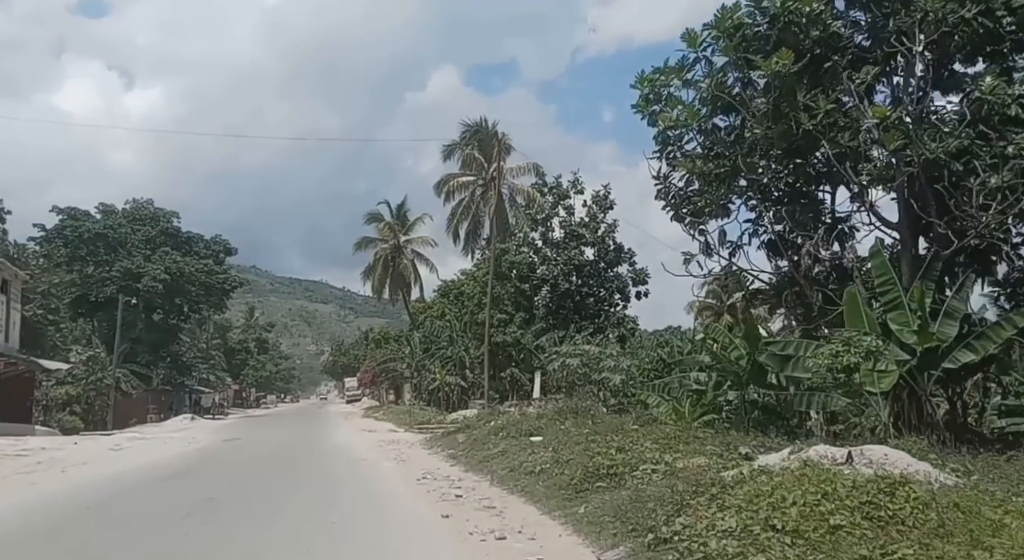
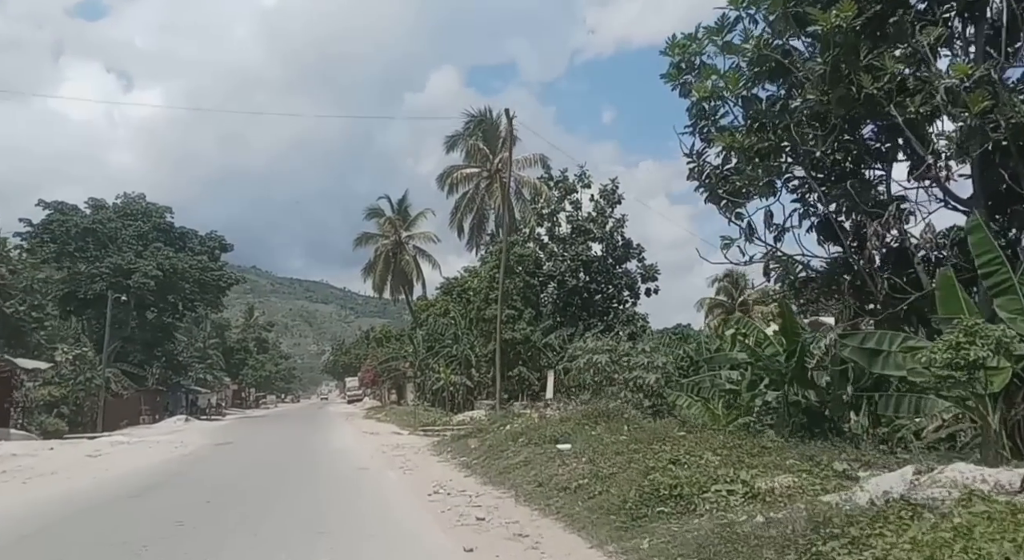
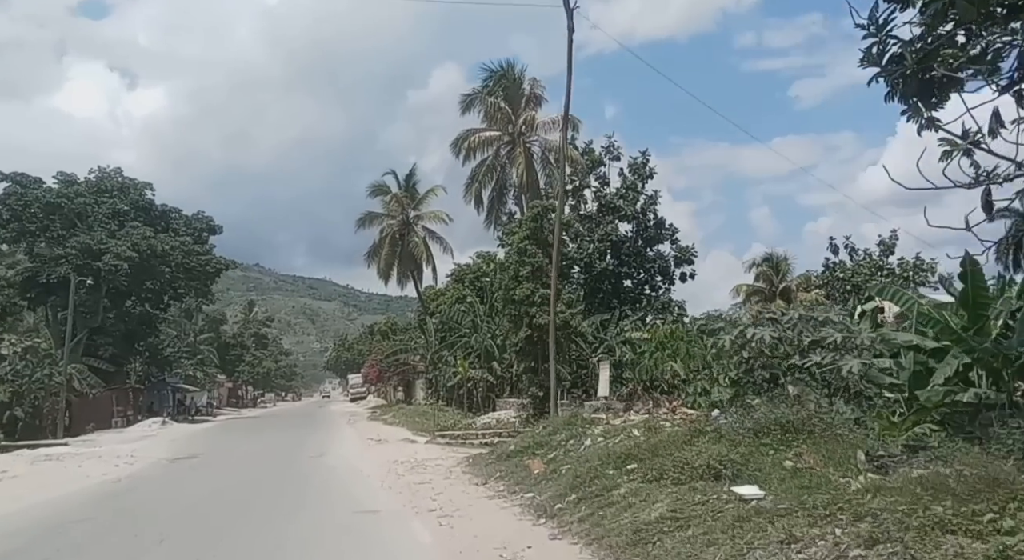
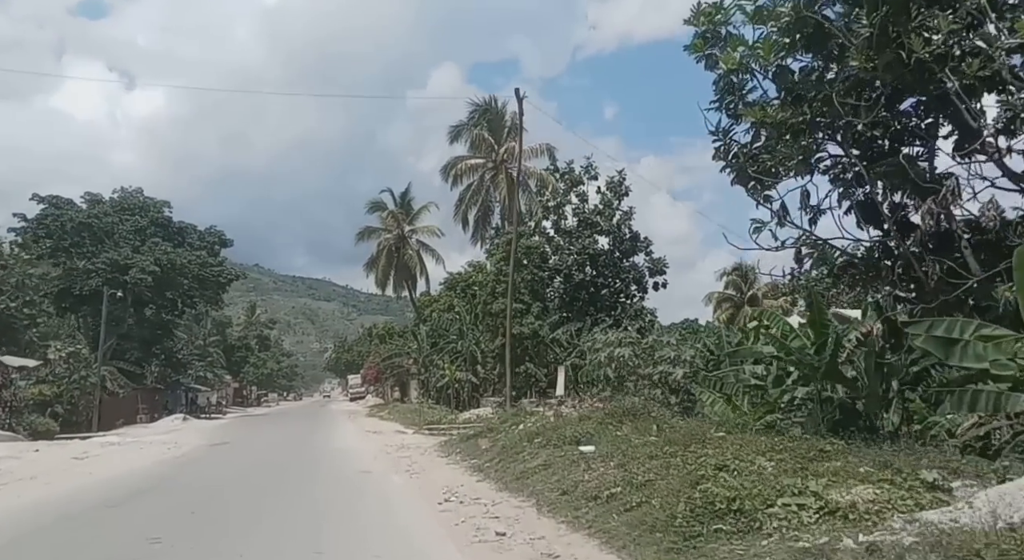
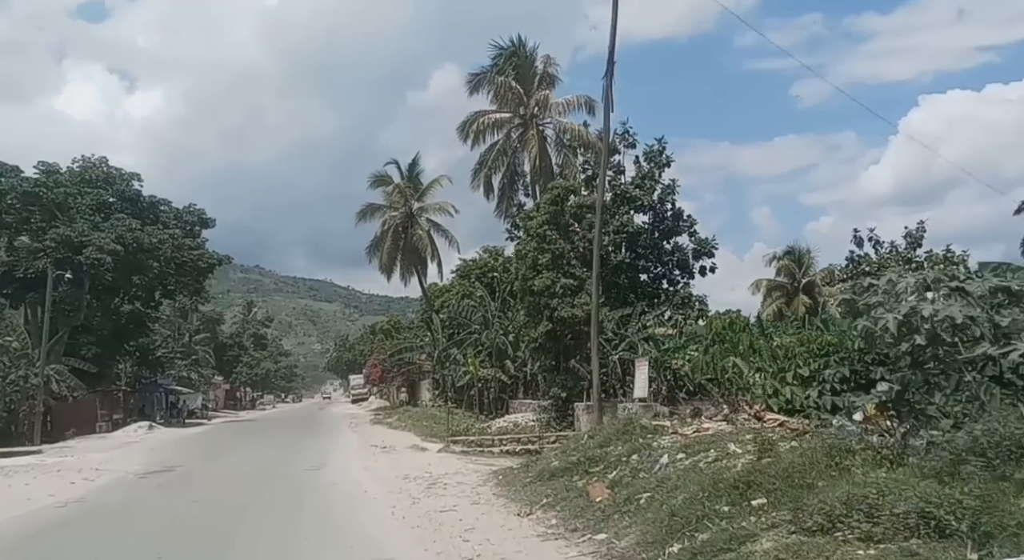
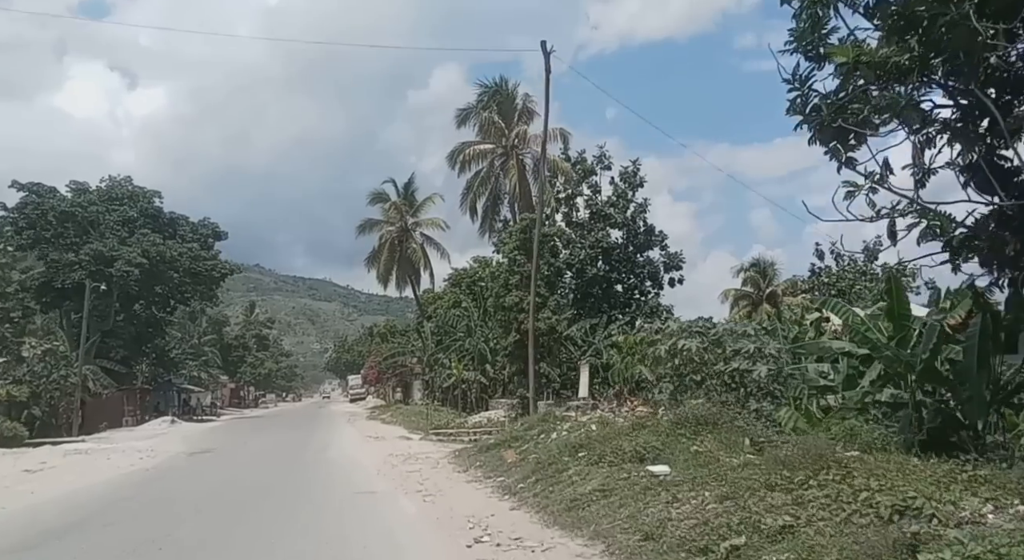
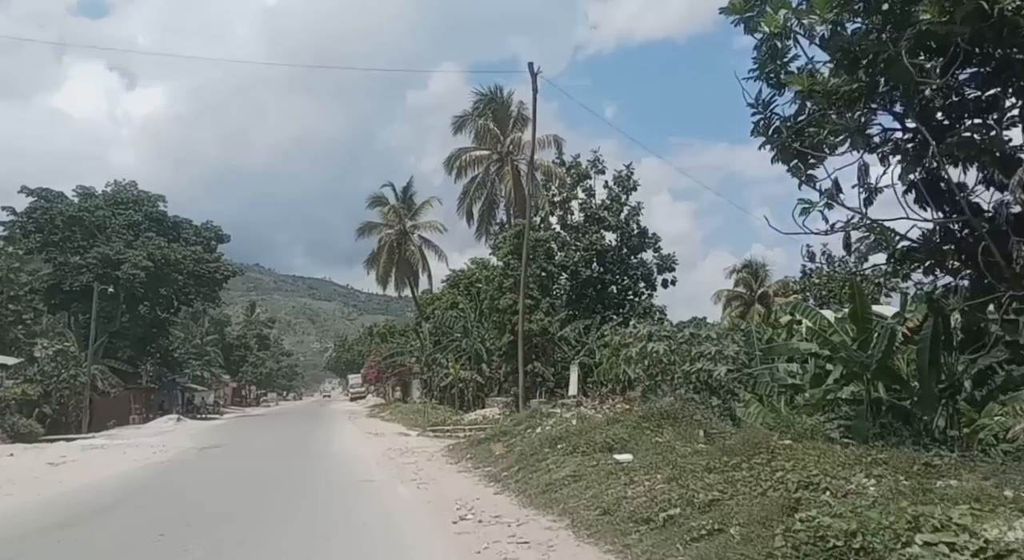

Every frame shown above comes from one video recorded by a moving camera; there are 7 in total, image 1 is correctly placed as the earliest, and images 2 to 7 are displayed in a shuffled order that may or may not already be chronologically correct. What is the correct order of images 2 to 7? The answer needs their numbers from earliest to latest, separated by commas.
2, 4, 7, 6, 3, 5
